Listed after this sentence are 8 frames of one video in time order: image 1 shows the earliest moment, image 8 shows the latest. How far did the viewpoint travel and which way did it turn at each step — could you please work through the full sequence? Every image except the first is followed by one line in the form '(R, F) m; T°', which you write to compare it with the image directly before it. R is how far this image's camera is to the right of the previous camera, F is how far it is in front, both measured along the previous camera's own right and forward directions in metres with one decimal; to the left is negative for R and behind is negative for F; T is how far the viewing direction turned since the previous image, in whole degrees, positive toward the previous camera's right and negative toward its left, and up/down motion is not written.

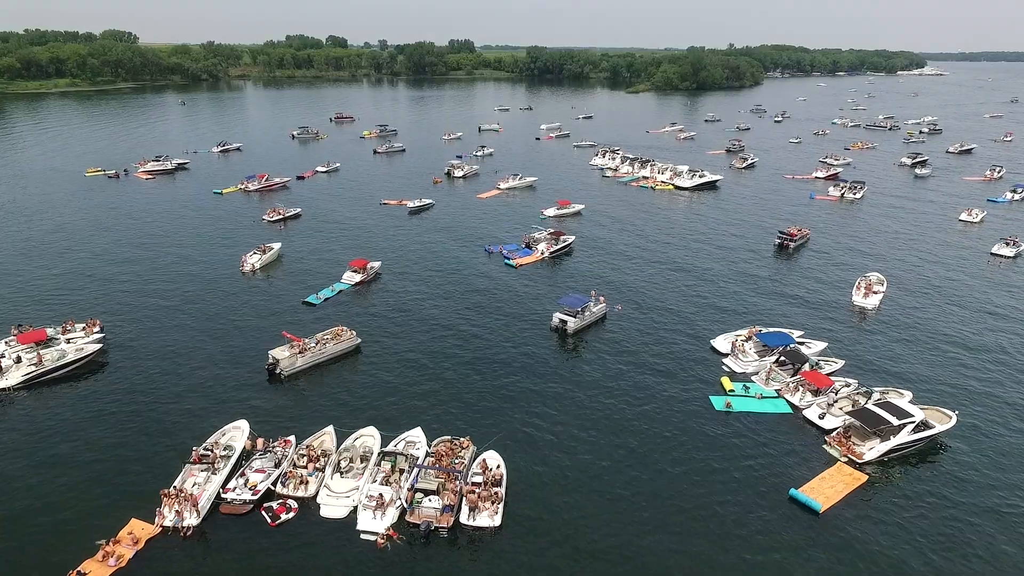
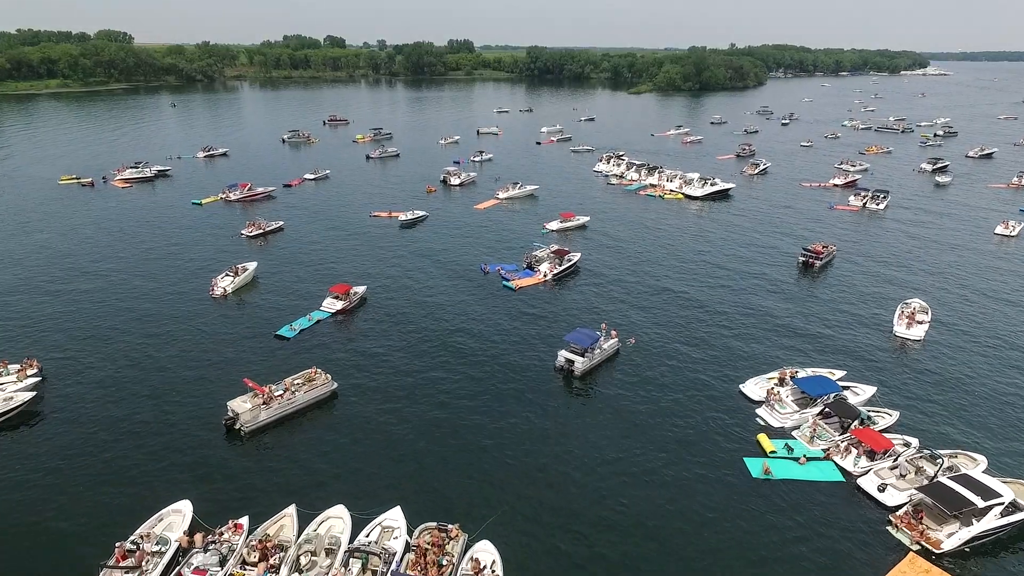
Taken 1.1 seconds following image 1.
(0.0, +7.8) m; 0°
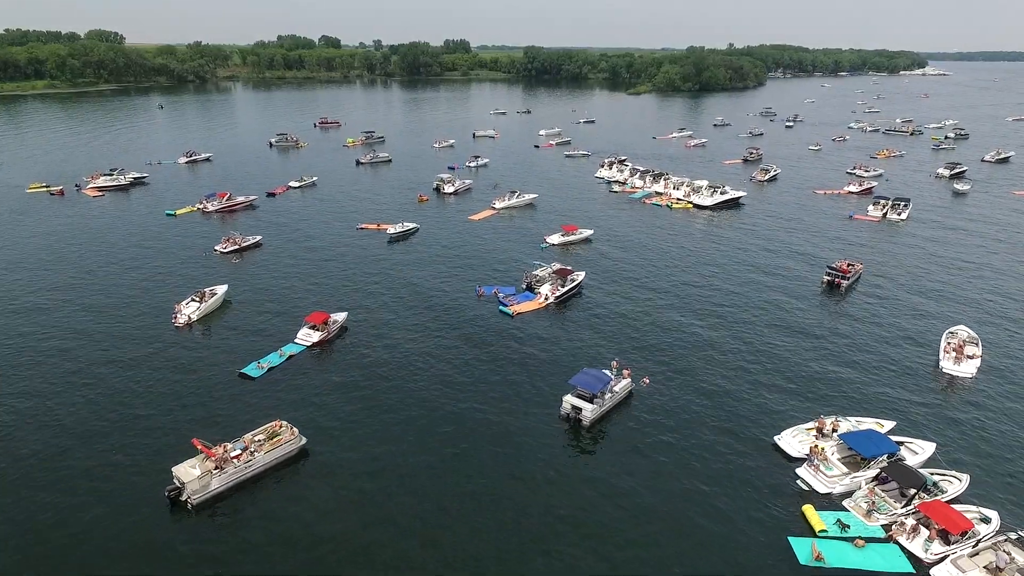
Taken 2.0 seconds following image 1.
(-0.1, +7.3) m; 0°
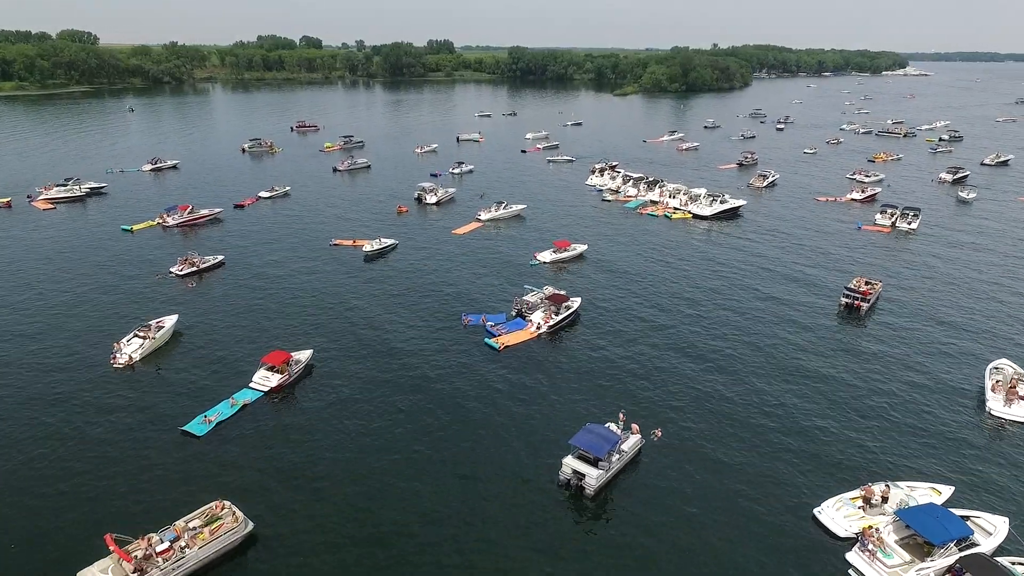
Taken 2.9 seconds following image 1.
(-0.2, +7.5) m; +1°
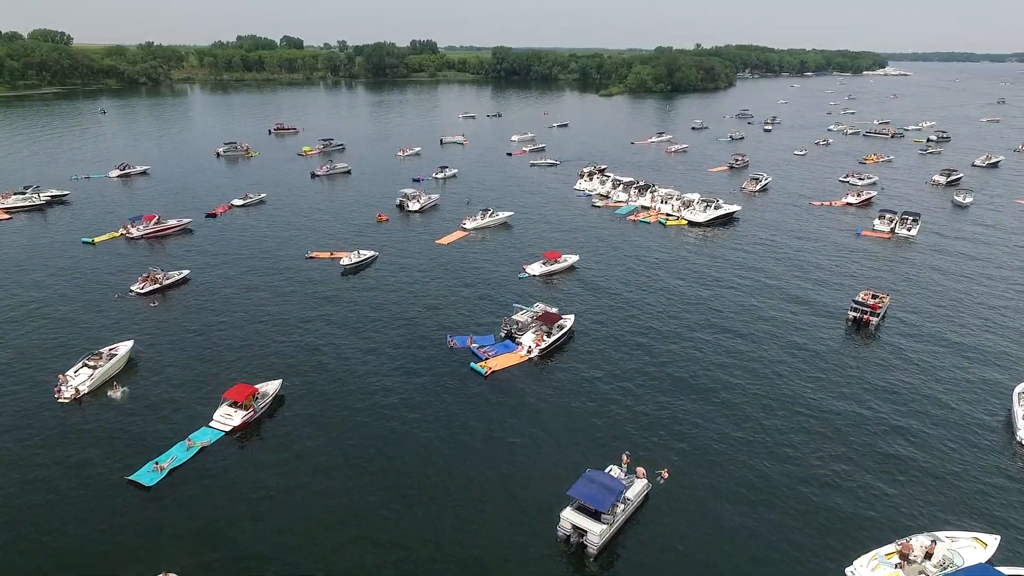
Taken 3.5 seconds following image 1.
(-0.2, +4.7) m; +1°
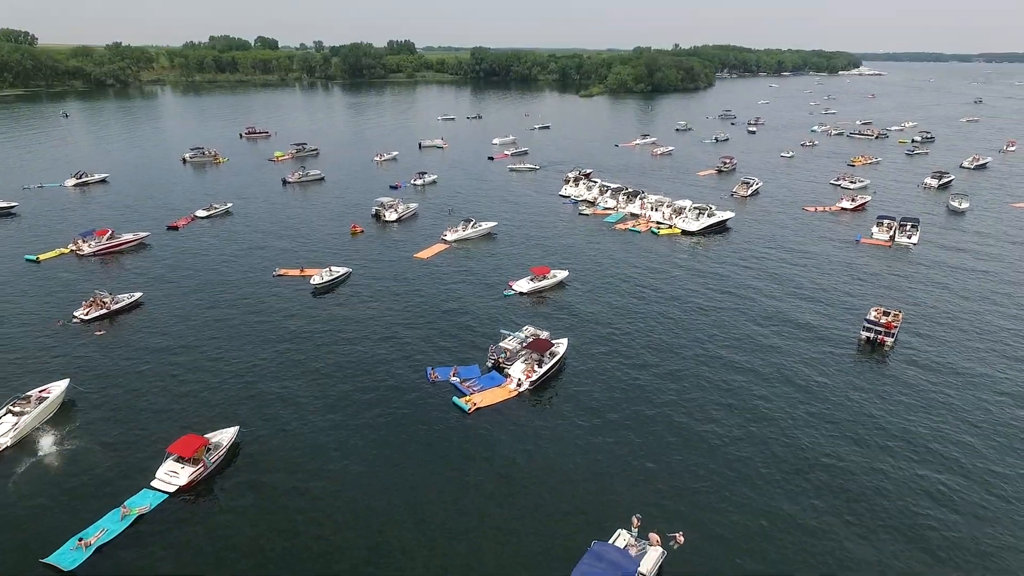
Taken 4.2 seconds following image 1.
(-0.4, +5.7) m; +2°
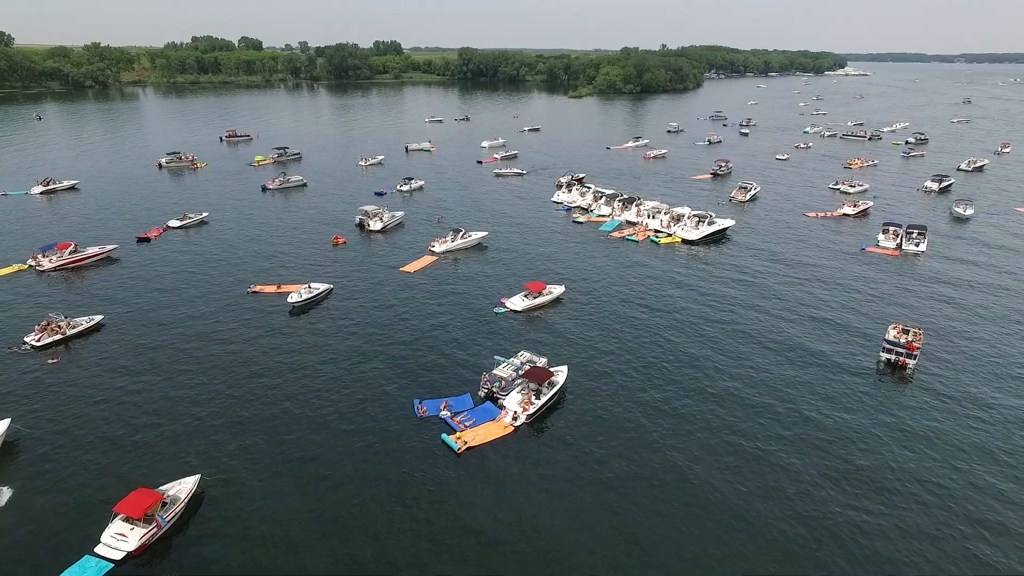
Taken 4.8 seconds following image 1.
(-0.4, +4.8) m; +1°
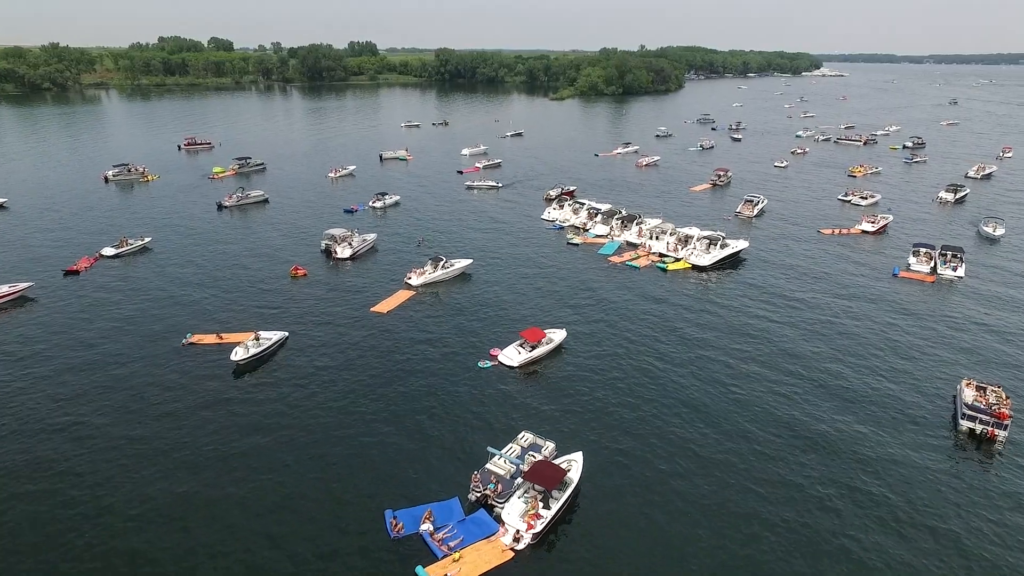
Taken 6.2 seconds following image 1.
(-1.1, +11.6) m; +2°
